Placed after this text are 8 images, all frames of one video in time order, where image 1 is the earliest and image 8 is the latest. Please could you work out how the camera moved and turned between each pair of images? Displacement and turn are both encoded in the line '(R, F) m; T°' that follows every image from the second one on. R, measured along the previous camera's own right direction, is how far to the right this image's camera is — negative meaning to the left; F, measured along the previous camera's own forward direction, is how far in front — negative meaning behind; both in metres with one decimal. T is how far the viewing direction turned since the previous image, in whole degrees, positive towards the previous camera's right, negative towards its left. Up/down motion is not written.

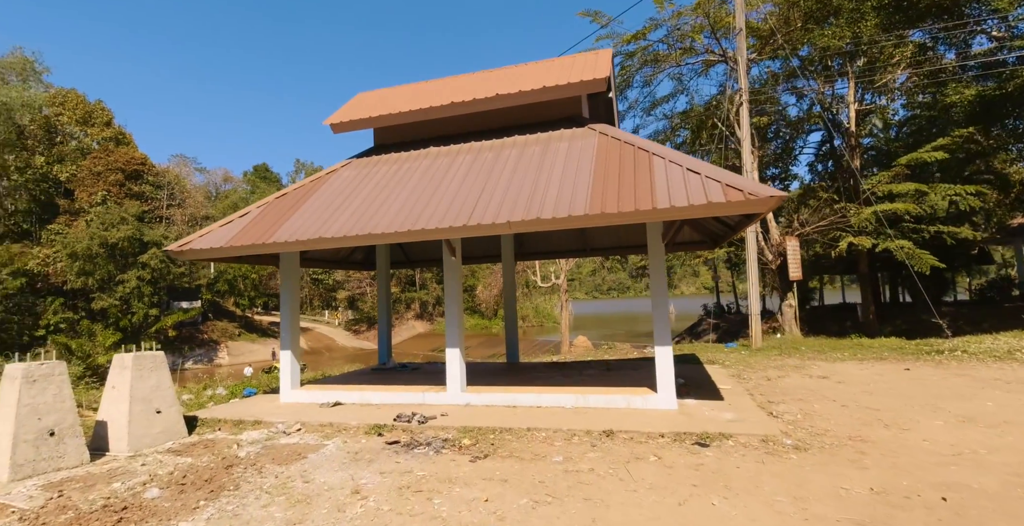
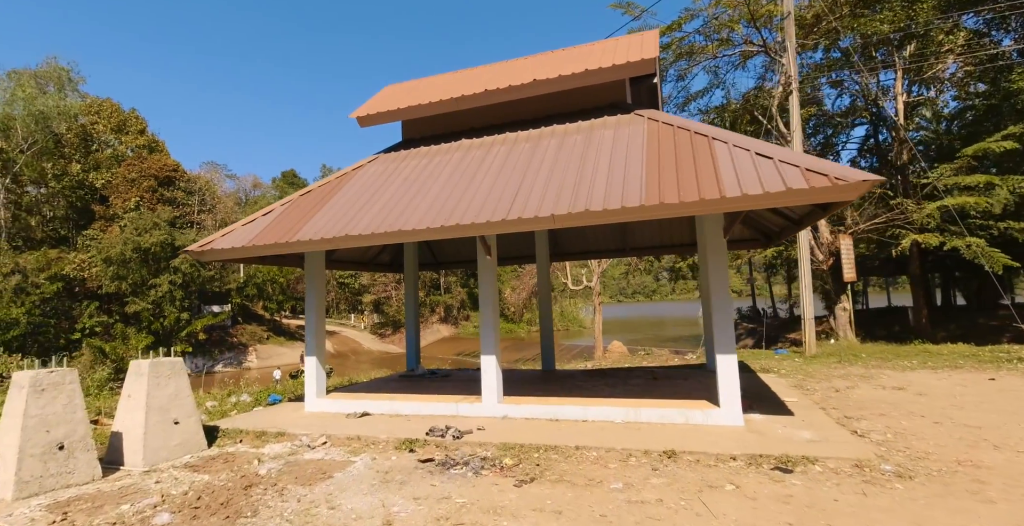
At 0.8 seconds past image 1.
(-0.2, +0.6) m; -3°
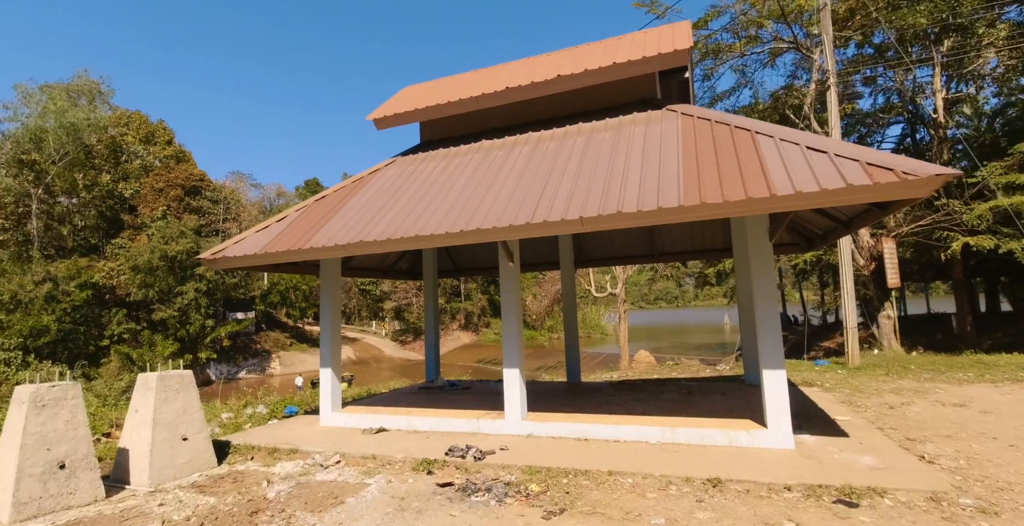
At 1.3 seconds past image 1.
(0.0, +0.4) m; -2°
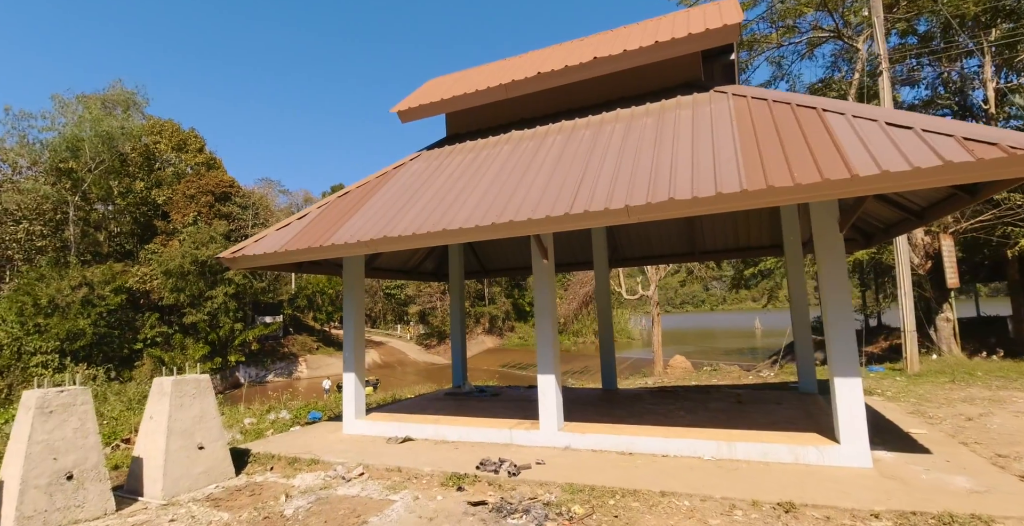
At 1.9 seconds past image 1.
(-0.1, +0.5) m; -3°
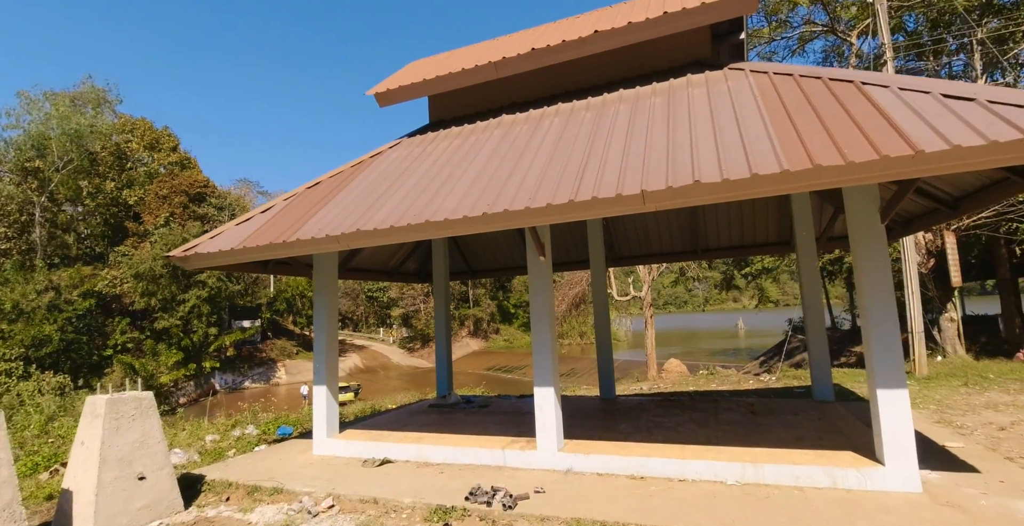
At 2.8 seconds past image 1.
(-0.1, +0.7) m; +2°
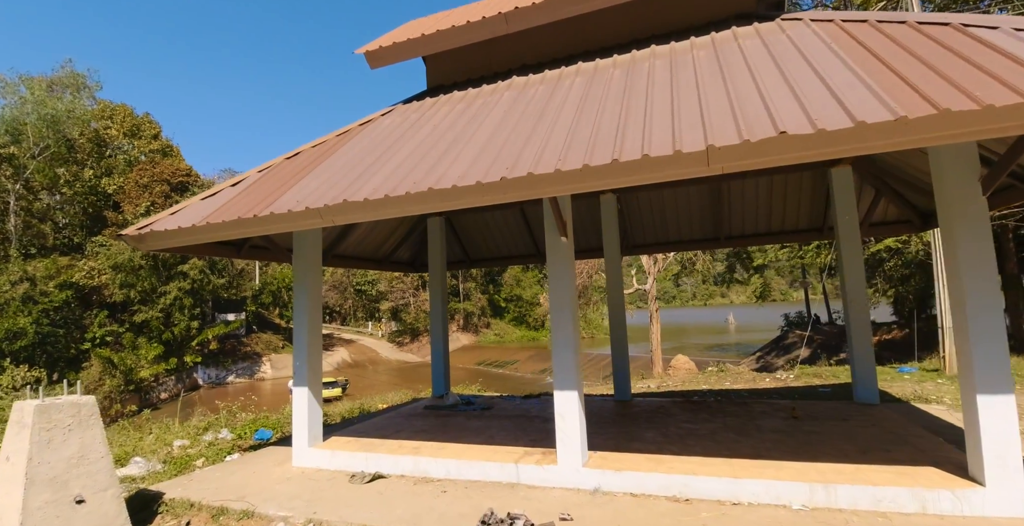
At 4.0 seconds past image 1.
(-0.2, +0.8) m; +1°
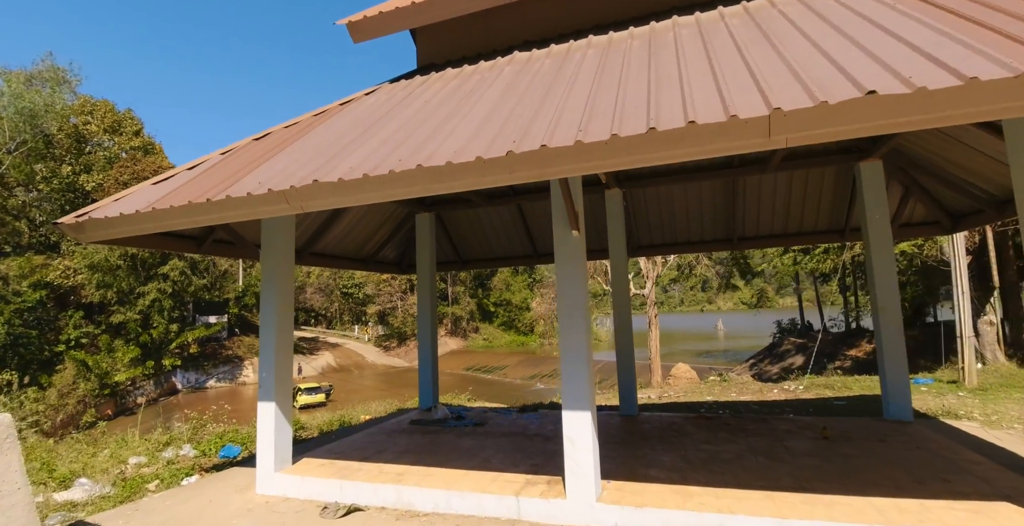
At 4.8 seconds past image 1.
(-0.1, +0.6) m; +1°
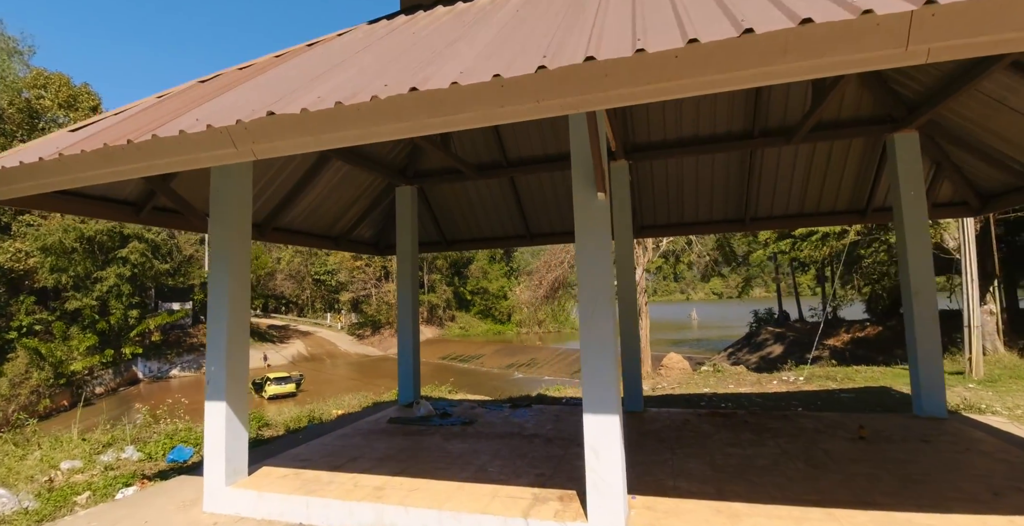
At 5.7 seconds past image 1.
(-0.2, +0.7) m; +3°
